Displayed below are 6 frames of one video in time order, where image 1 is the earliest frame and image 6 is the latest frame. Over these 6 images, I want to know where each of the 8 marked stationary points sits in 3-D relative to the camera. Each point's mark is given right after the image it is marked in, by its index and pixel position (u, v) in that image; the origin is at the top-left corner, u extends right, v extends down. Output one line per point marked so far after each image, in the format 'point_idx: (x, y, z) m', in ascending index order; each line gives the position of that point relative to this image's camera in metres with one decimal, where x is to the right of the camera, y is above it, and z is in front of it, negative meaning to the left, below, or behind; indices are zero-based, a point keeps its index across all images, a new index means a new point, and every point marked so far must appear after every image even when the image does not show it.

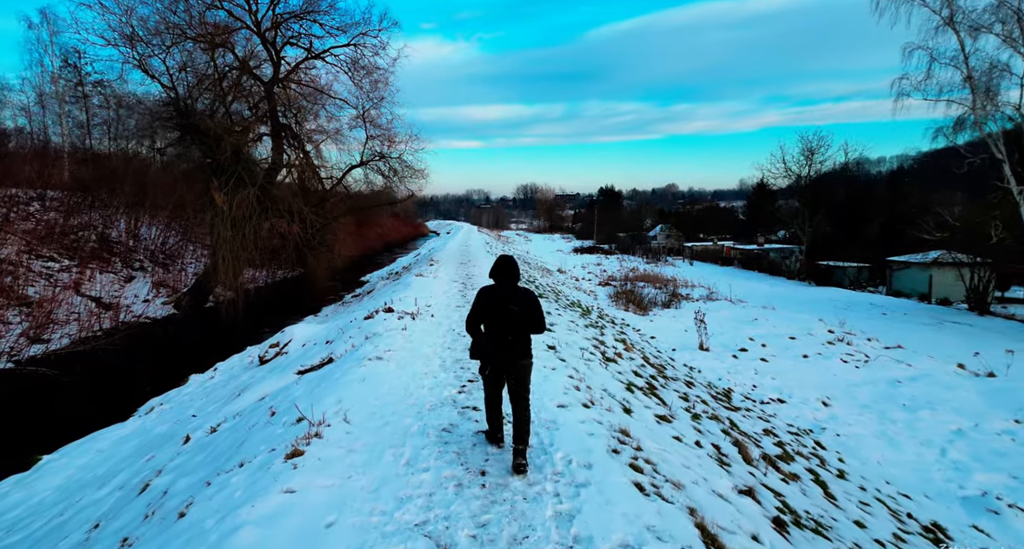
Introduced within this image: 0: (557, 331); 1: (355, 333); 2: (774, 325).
0: (+0.7, -0.9, +6.9) m
1: (-2.5, -1.0, +6.9) m
2: (+8.2, -1.5, +14.7) m
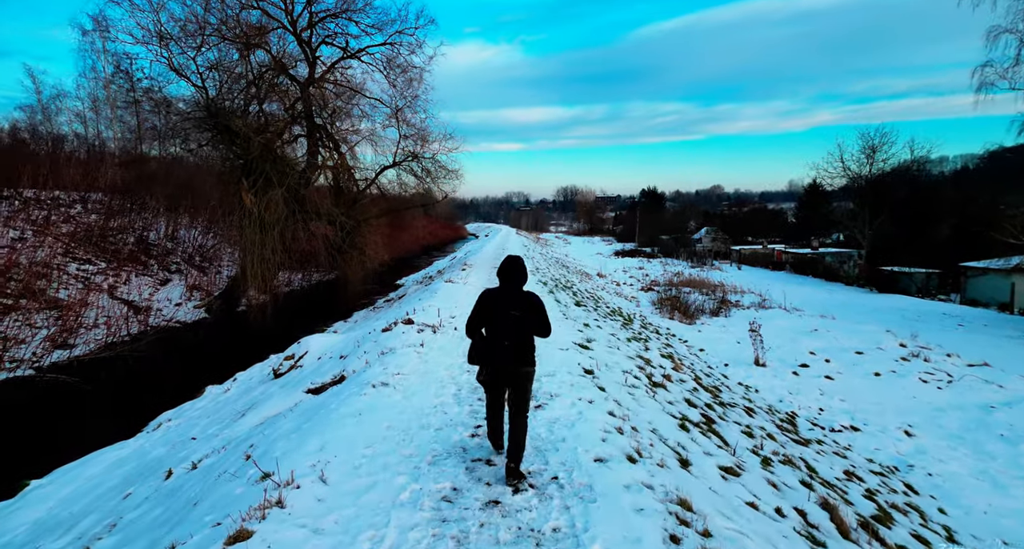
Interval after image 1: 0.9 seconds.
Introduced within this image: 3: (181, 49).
0: (+1.1, -1.0, +6.0) m
1: (-2.1, -1.1, +6.3) m
2: (+9.3, -1.8, +13.3) m
3: (-9.6, +6.7, +13.3) m
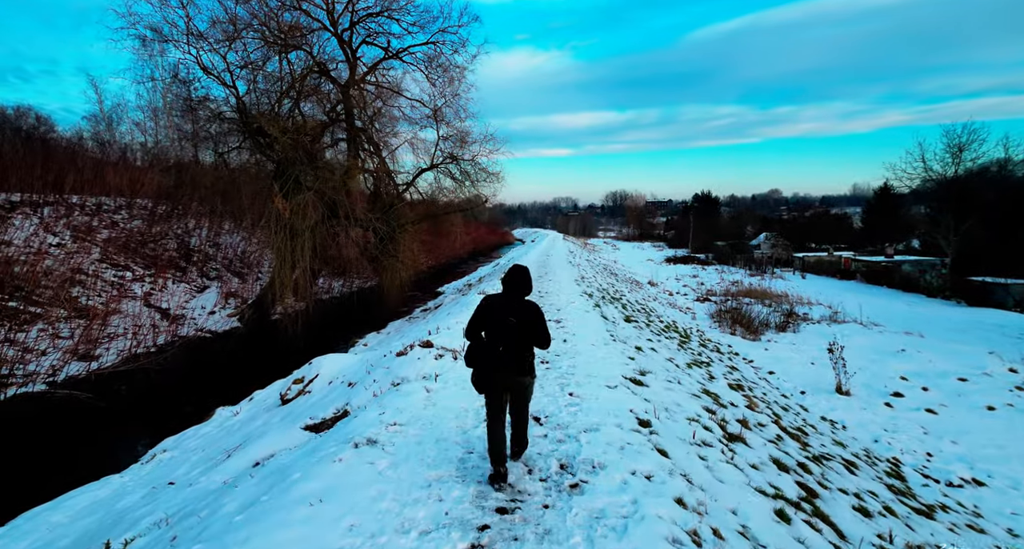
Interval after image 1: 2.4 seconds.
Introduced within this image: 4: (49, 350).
0: (+1.5, -1.2, +4.9) m
1: (-1.6, -1.3, +5.5) m
2: (+10.3, -2.1, +11.3) m
3: (-8.4, +6.5, +13.3) m
4: (-8.7, -1.4, +8.6) m
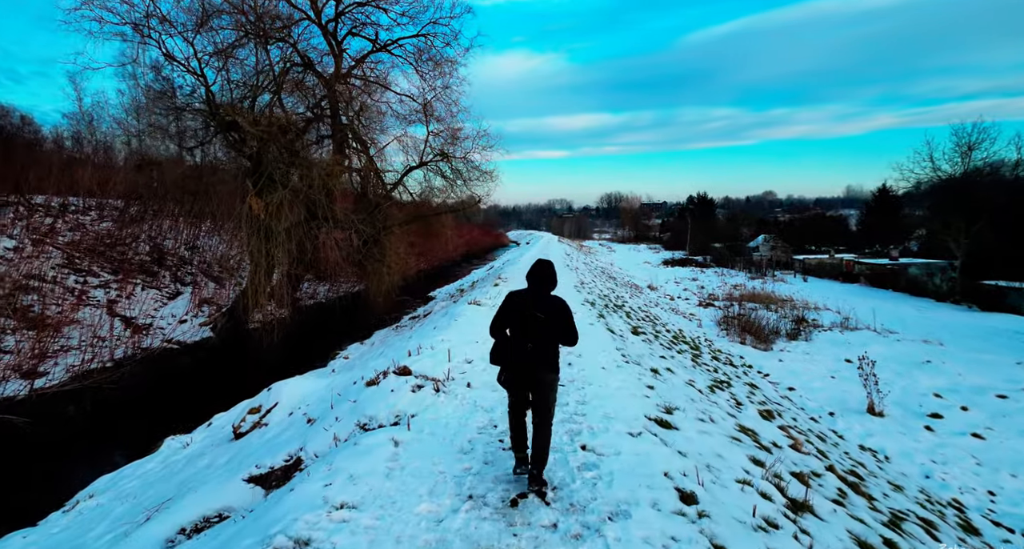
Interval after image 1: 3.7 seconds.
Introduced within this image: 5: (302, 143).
0: (+1.5, -1.3, +3.9) m
1: (-1.7, -1.4, +4.5) m
2: (+10.2, -2.2, +10.4) m
3: (-8.5, +6.4, +12.3) m
4: (-8.8, -1.6, +7.5) m
5: (-6.1, +3.8, +13.1) m
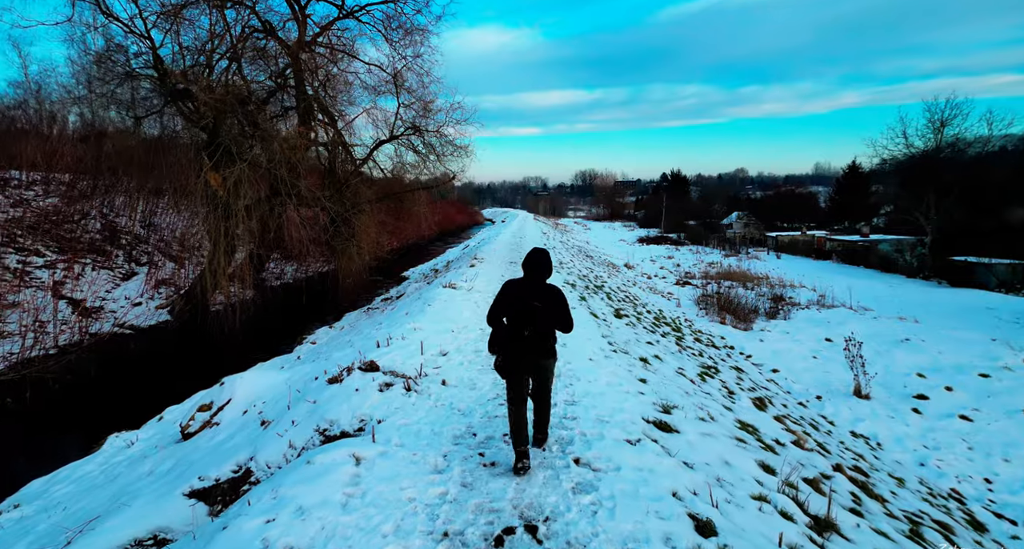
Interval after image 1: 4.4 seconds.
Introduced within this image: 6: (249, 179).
0: (+1.3, -1.2, +3.5) m
1: (-1.8, -1.3, +3.9) m
2: (+9.7, -1.7, +10.4) m
3: (-9.1, +6.8, +10.9) m
4: (-9.1, -1.4, +6.6) m
5: (-6.7, +4.3, +12.0) m
6: (-6.6, +2.4, +11.4) m
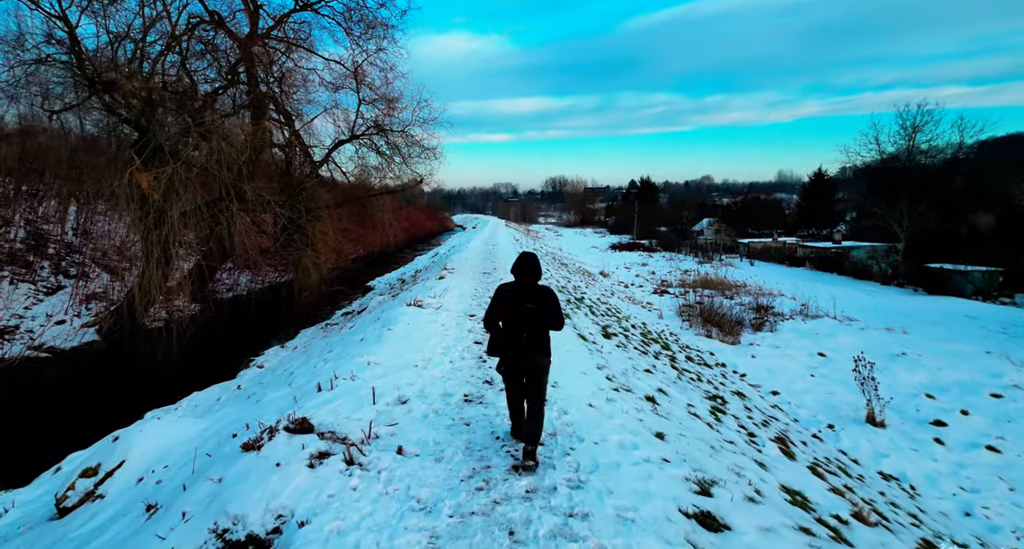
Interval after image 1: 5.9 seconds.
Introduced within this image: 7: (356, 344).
0: (+1.2, -1.4, +2.5) m
1: (-1.9, -1.5, +2.7) m
2: (+9.2, -2.0, +9.9) m
3: (-9.7, +6.4, +9.3) m
4: (-9.4, -1.6, +4.9) m
5: (-7.3, +3.9, +10.5) m
6: (-7.2, +2.0, +9.9) m
7: (-2.1, -1.0, +6.1) m
